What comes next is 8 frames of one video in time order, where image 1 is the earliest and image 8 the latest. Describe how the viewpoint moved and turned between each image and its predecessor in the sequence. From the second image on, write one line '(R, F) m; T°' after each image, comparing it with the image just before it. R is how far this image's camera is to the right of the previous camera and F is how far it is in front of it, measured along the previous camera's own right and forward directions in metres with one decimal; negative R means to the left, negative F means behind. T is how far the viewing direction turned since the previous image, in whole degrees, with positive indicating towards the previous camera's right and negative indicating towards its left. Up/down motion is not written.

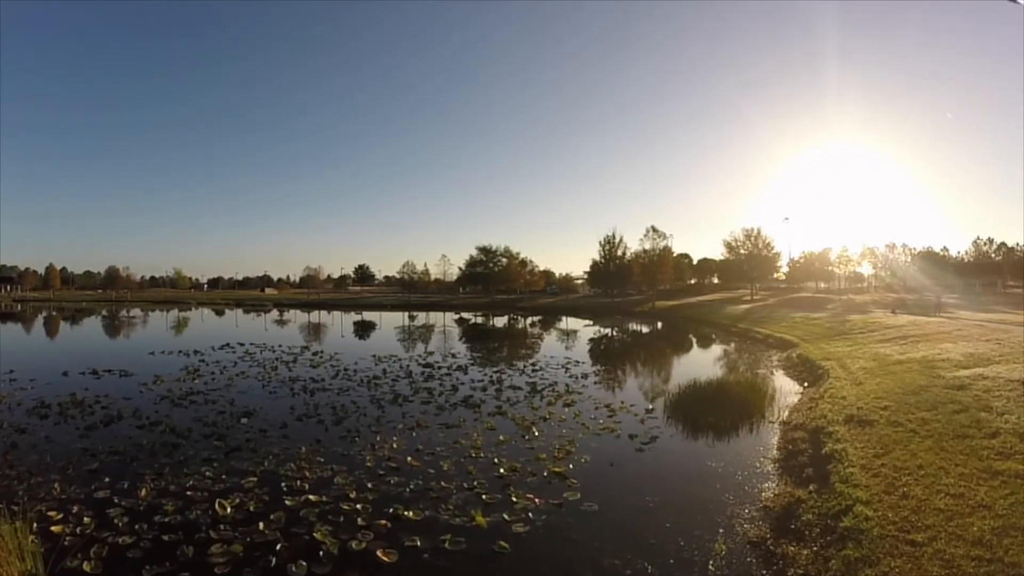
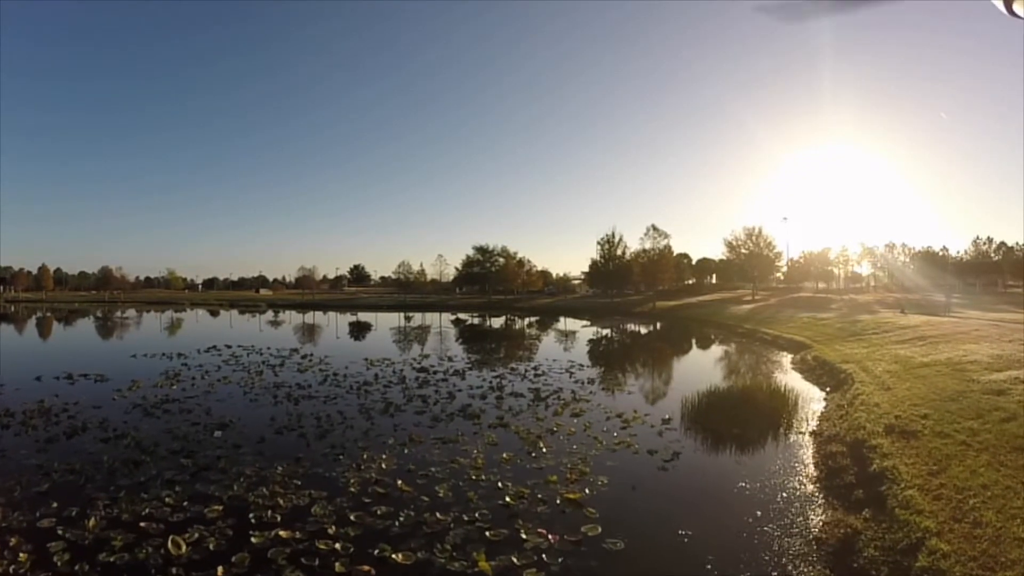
(-0.2, +1.5) m; 0°
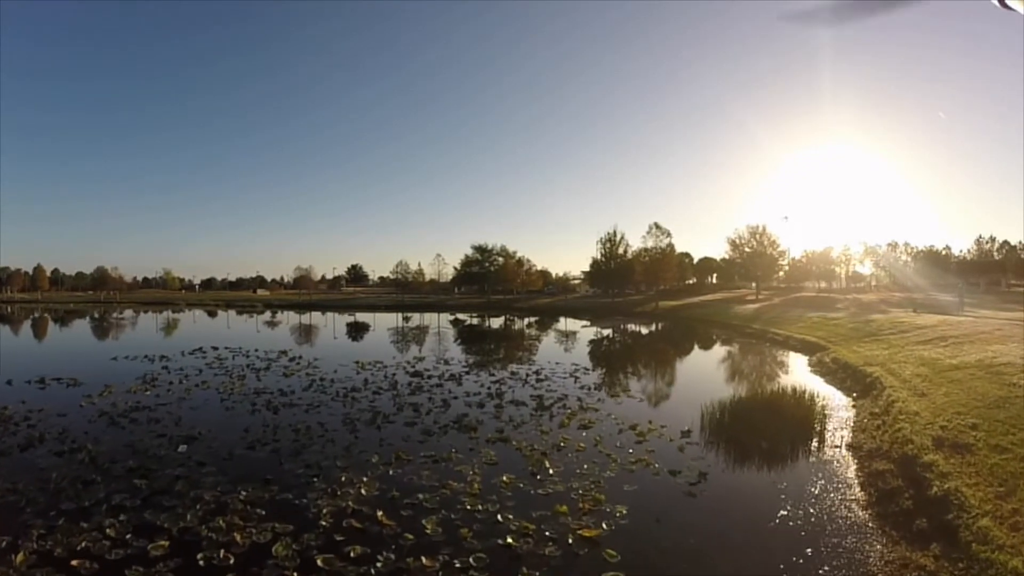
(0.0, +1.5) m; 0°
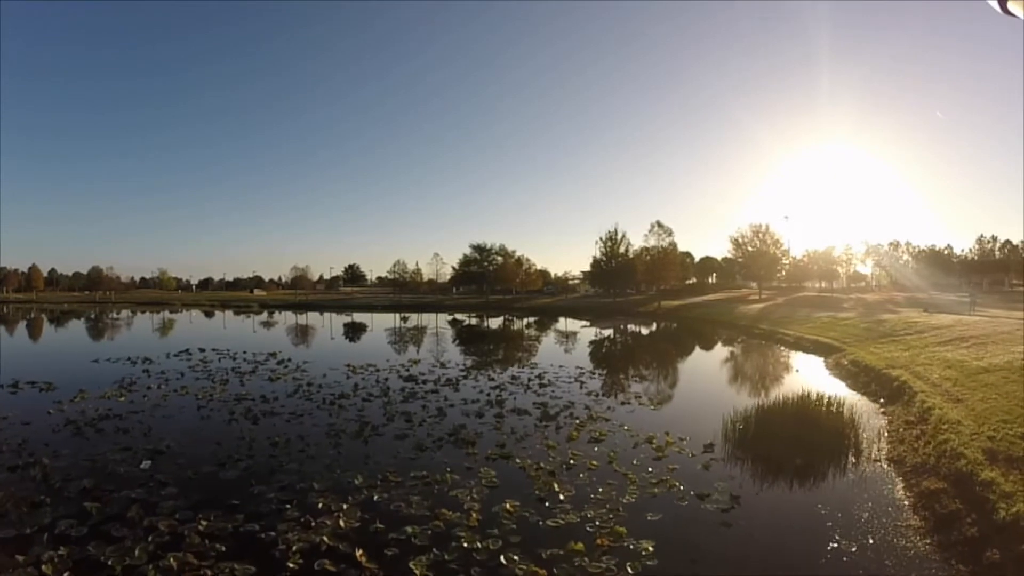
(-0.1, +1.3) m; 0°
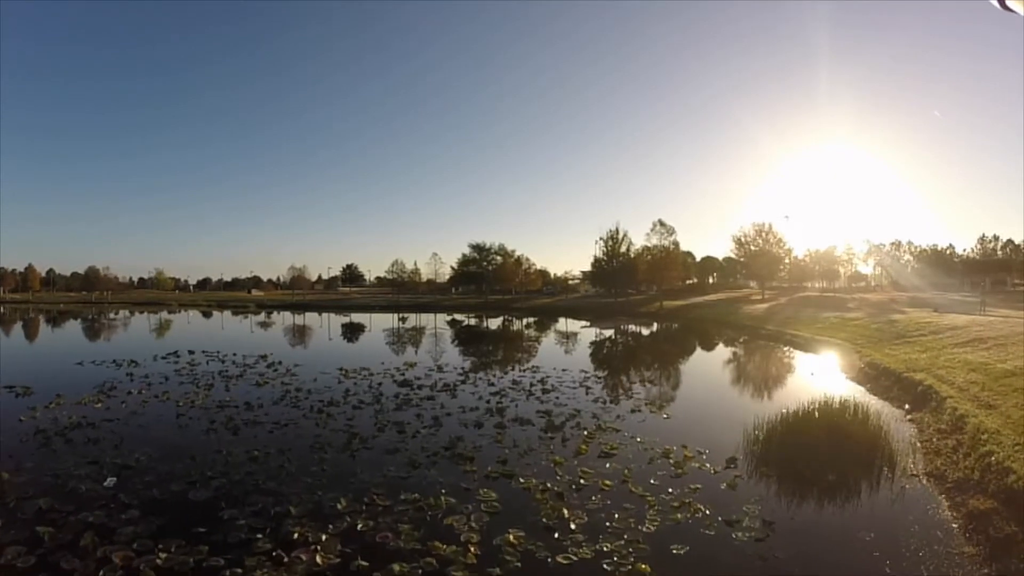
(-0.1, +1.0) m; 0°
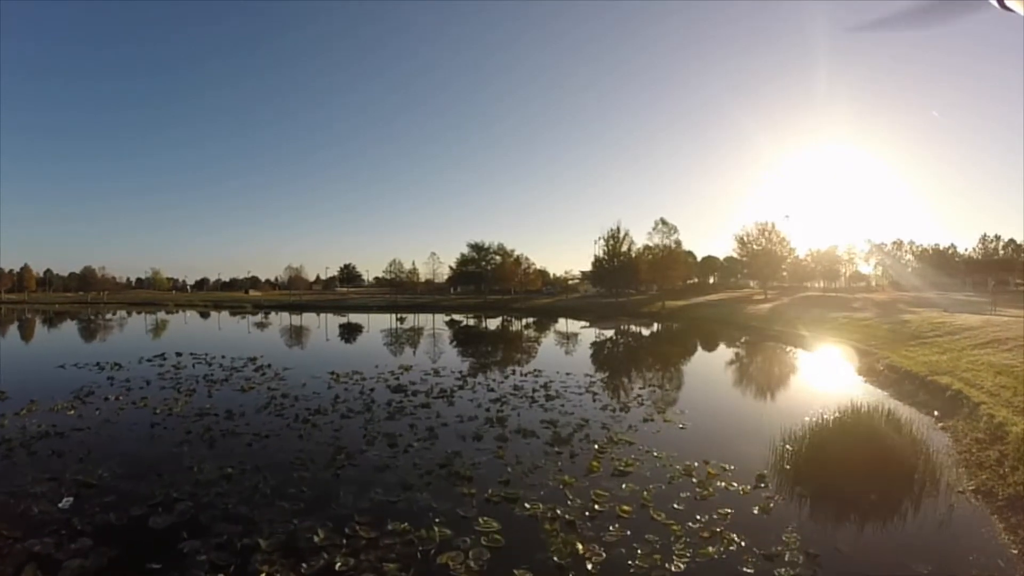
(-0.1, +1.1) m; 0°
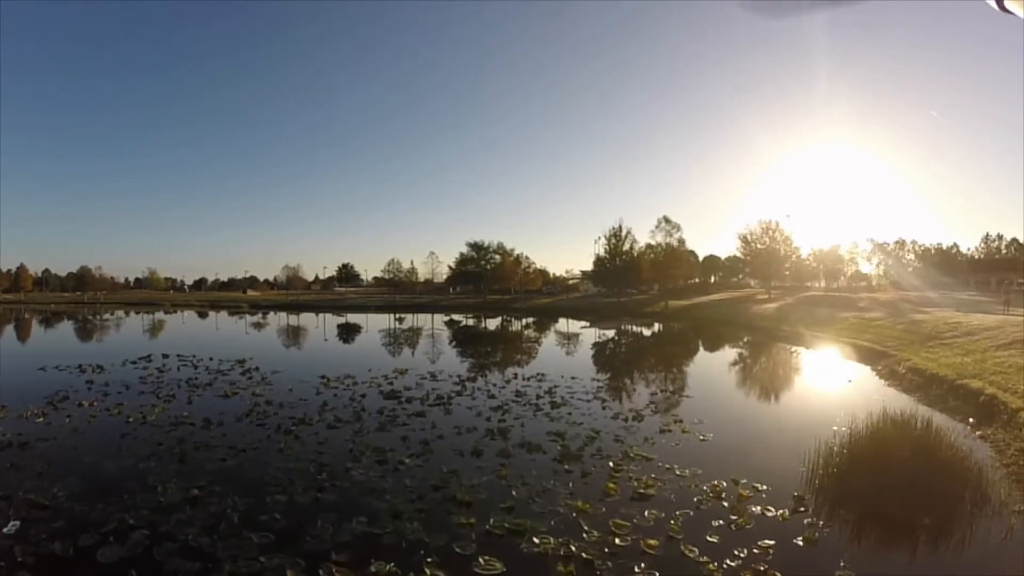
(-0.1, +1.1) m; 0°
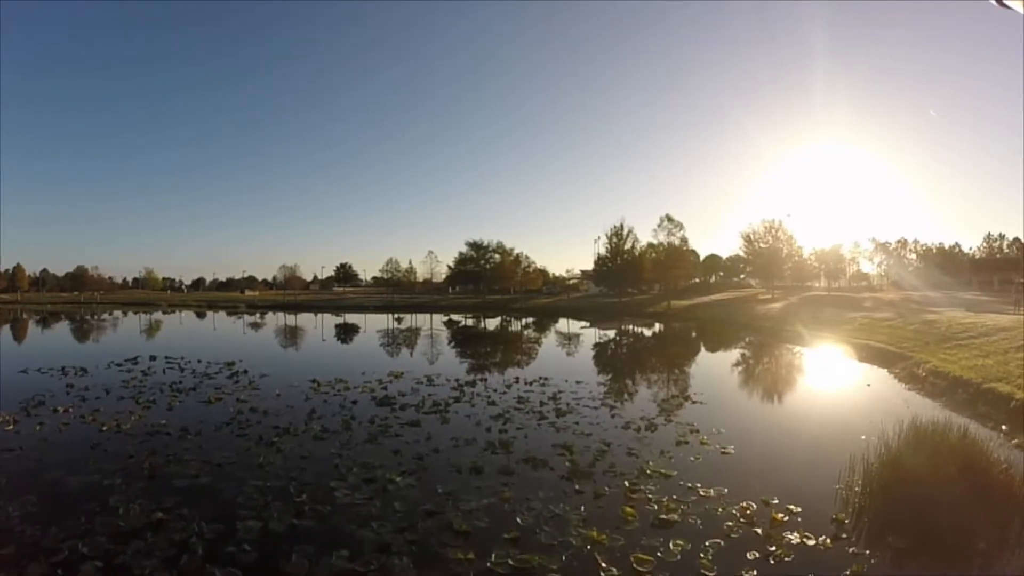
(-0.1, +1.0) m; 0°
